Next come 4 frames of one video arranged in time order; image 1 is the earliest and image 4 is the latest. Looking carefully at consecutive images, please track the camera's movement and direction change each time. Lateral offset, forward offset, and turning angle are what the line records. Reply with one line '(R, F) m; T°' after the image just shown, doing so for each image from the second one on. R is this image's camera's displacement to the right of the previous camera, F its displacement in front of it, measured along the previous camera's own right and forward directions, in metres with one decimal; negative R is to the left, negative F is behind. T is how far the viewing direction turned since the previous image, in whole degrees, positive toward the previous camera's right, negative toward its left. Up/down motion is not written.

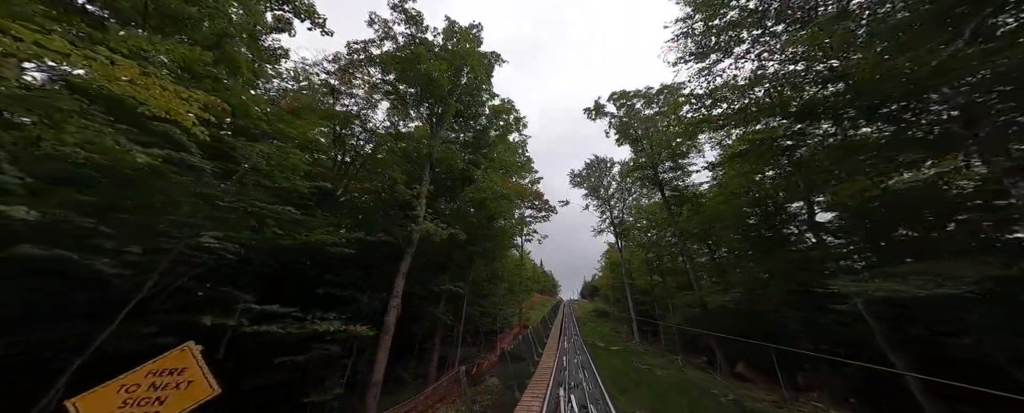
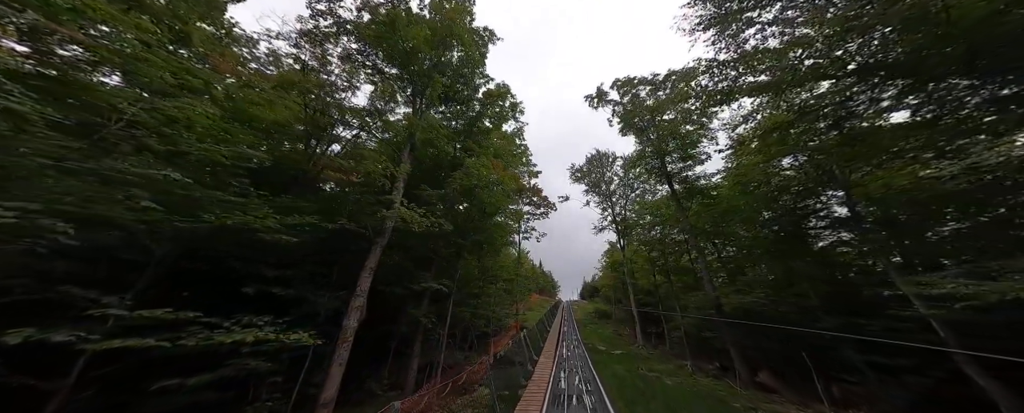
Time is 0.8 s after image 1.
(+0.2, +1.1) m; 0°
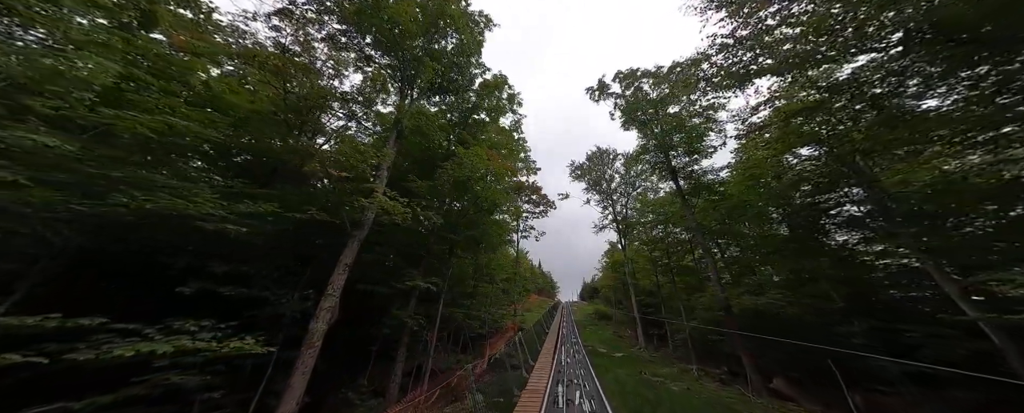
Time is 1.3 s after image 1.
(+0.1, +0.6) m; 0°
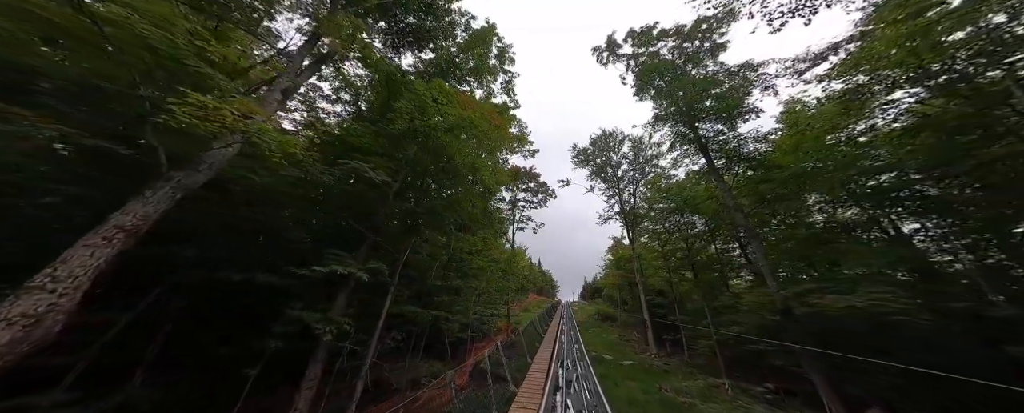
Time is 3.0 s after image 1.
(+0.5, +2.4) m; 0°
